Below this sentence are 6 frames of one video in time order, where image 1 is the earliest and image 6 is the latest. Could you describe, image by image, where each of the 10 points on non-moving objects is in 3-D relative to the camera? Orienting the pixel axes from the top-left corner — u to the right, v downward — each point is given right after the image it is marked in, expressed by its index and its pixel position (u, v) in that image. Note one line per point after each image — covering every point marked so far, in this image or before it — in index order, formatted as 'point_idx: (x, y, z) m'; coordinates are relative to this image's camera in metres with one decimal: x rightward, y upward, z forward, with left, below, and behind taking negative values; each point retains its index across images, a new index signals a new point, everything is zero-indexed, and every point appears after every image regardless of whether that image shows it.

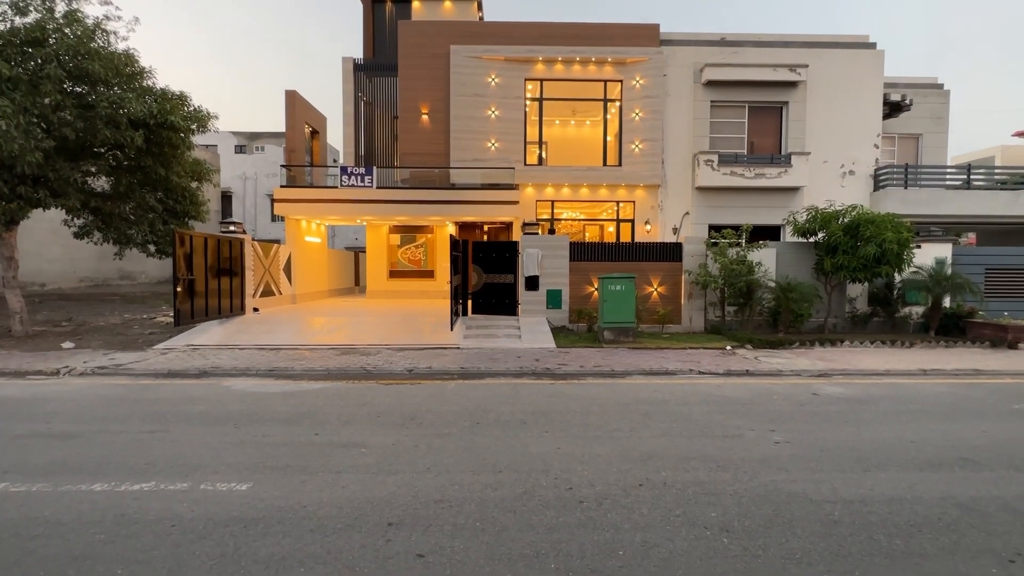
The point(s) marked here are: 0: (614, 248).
0: (+2.9, +1.1, +13.6) m
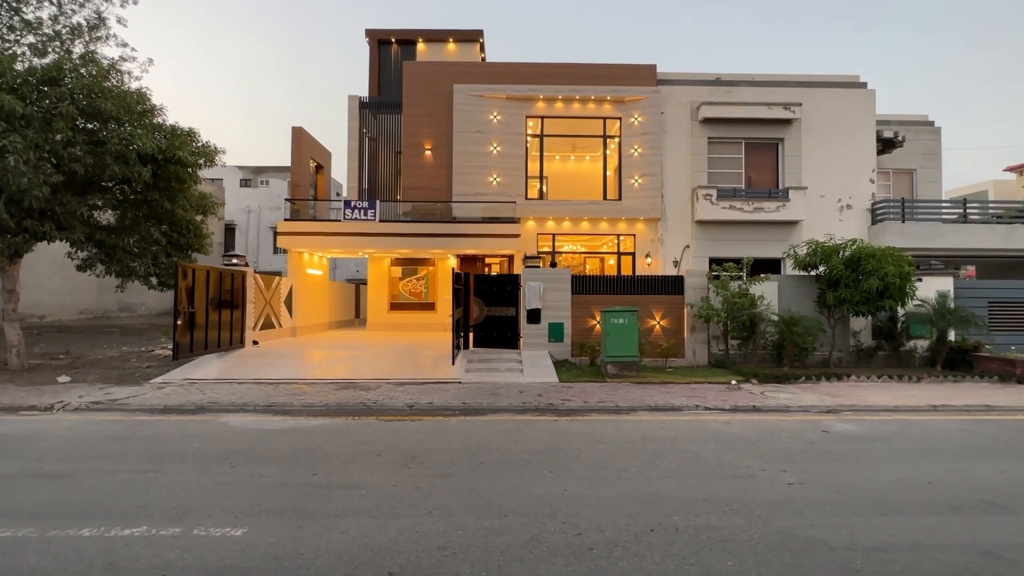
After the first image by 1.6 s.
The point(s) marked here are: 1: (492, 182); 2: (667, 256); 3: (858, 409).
0: (+3.0, +0.2, +13.6) m
1: (-0.8, +4.1, +18.2) m
2: (+5.9, +1.2, +18.0) m
3: (+6.5, -2.3, +8.9) m
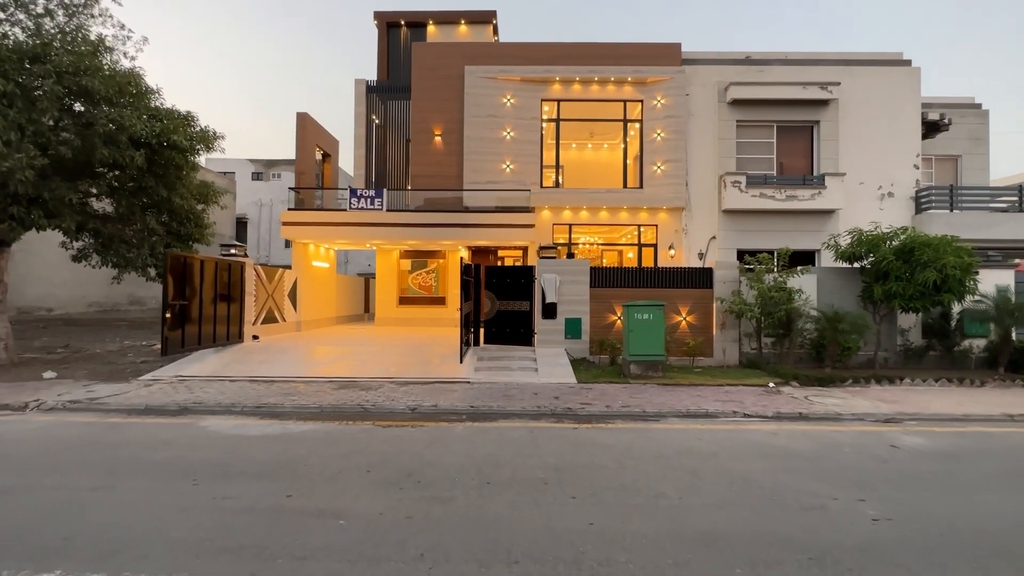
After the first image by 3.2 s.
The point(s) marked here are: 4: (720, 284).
0: (+3.4, +0.4, +12.6) m
1: (-0.3, +4.3, +17.2) m
2: (+6.4, +1.4, +16.8) m
3: (+6.7, -2.1, +7.7) m
4: (+5.5, +0.1, +12.4) m
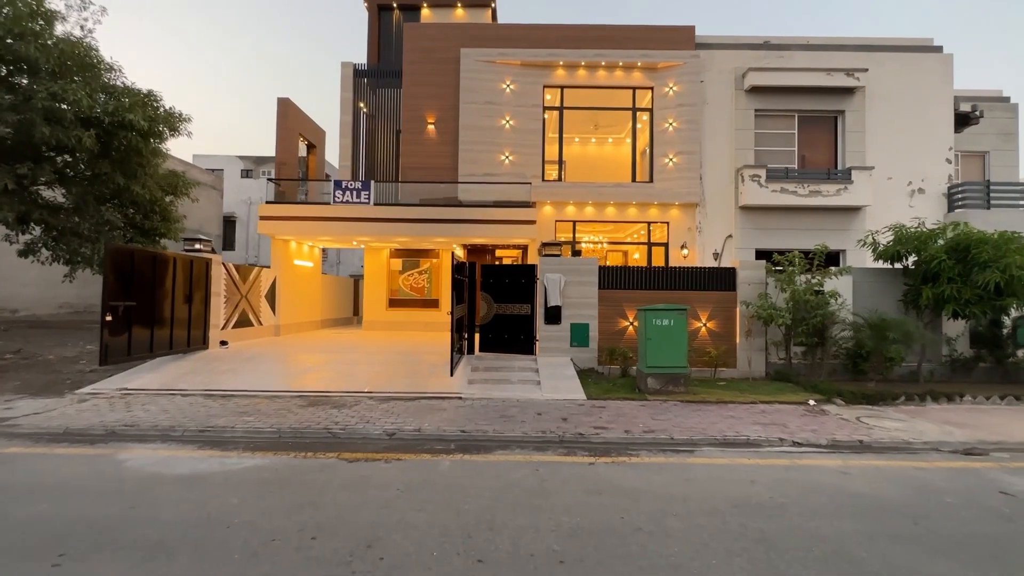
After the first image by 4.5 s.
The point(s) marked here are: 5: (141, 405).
0: (+3.4, +0.3, +11.2) m
1: (-0.3, +4.3, +15.8) m
2: (+6.4, +1.3, +15.5) m
3: (+6.7, -2.2, +6.4) m
4: (+5.5, 0.0, +11.1) m
5: (-6.2, -1.9, +7.9) m
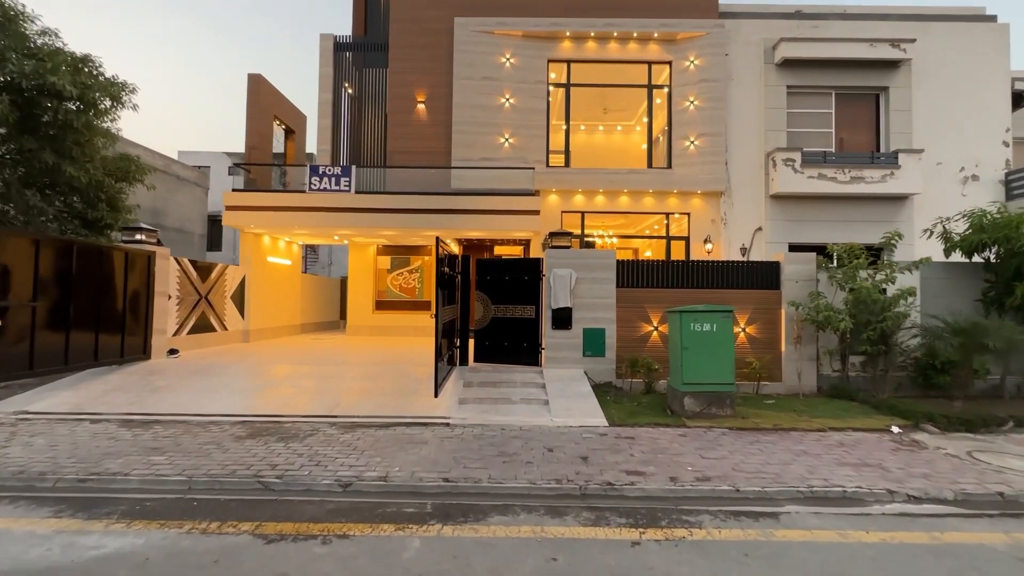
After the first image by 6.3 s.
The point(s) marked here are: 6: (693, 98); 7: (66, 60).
0: (+3.4, +0.4, +9.4) m
1: (-0.3, +4.3, +14.0) m
2: (+6.4, +1.4, +13.7) m
3: (+6.7, -2.1, +4.5) m
4: (+5.5, +0.1, +9.2) m
5: (-6.2, -1.9, +6.0) m
6: (+5.3, +5.6, +13.9) m
7: (-9.1, +4.7, +9.6) m
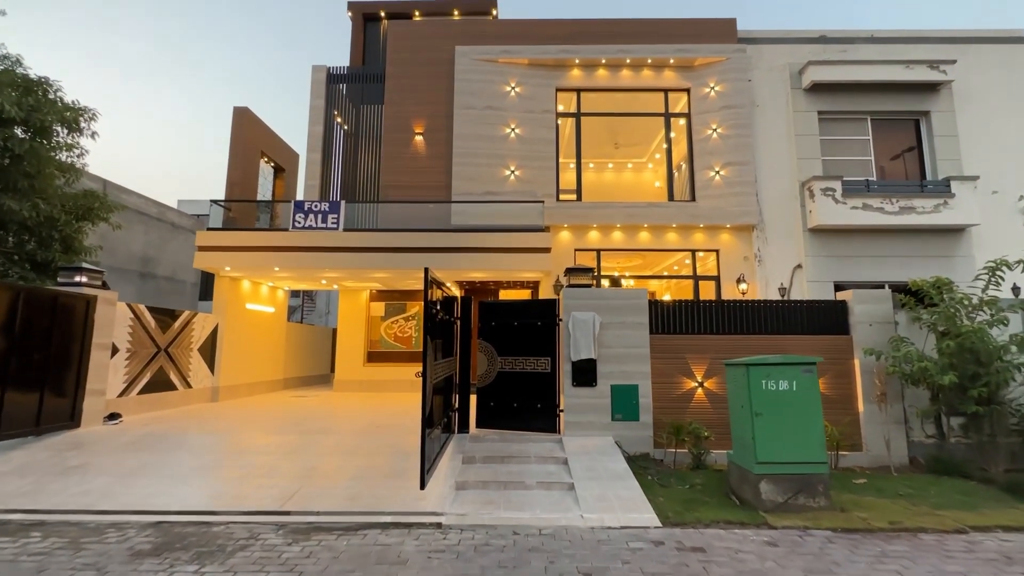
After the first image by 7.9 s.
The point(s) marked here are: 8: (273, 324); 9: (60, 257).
0: (+3.5, -0.4, +7.7) m
1: (-0.1, +3.0, +12.8) m
2: (+6.6, +0.2, +12.1) m
3: (+6.9, -2.3, +2.6) m
4: (+5.7, -0.6, +7.5) m
5: (-6.0, -2.4, +4.2) m
6: (+5.5, +4.4, +12.7) m
7: (-8.9, +3.7, +8.5) m
8: (-7.5, -1.1, +14.7) m
9: (-9.9, +0.7, +10.2) m
